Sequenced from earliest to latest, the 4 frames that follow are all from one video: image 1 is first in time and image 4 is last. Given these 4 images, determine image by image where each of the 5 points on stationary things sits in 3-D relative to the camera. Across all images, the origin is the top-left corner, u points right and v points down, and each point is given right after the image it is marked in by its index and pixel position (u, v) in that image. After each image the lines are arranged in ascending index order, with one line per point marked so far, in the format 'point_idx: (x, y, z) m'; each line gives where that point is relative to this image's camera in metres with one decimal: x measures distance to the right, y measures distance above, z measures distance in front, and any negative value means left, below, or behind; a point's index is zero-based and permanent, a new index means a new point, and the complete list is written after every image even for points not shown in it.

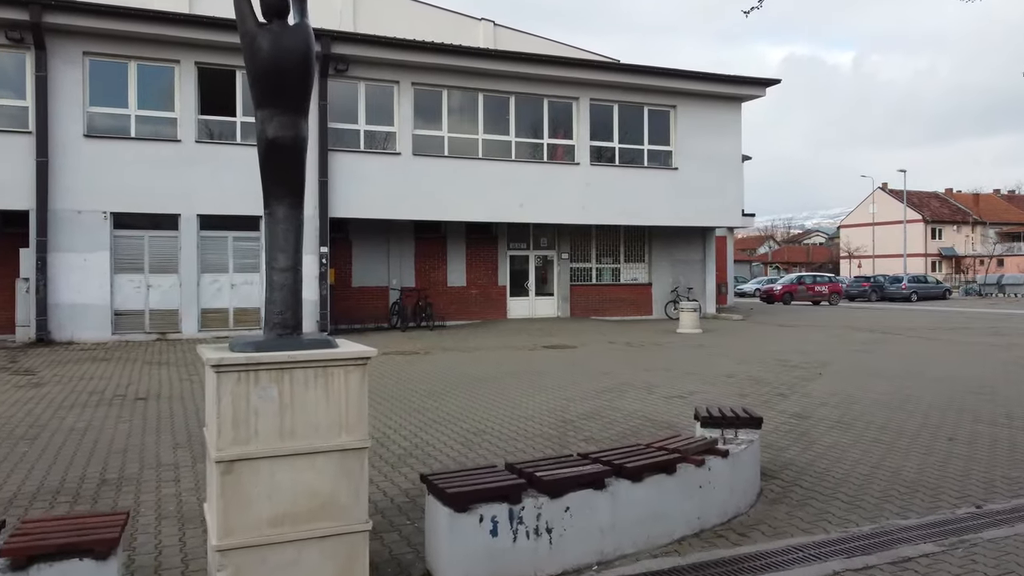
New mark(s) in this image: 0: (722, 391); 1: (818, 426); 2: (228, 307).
0: (+2.8, -1.4, +9.8) m
1: (+3.2, -1.4, +7.6) m
2: (-6.9, -0.5, +17.9) m
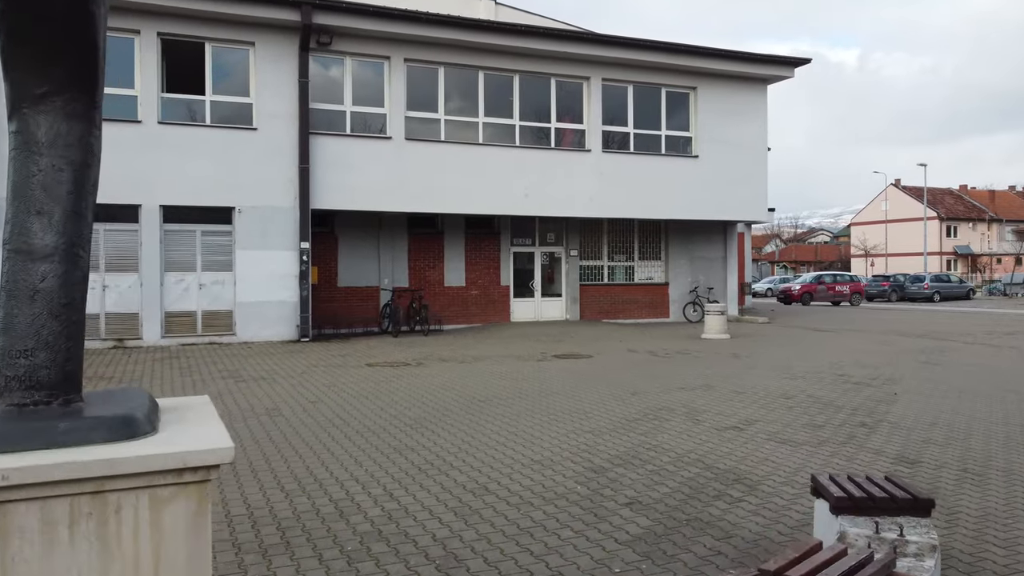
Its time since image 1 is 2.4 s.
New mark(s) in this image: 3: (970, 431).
0: (+2.9, -1.4, +7.7) m
1: (+3.2, -1.5, +5.6) m
2: (-6.8, -0.5, +15.9) m
3: (+4.5, -1.4, +7.3) m
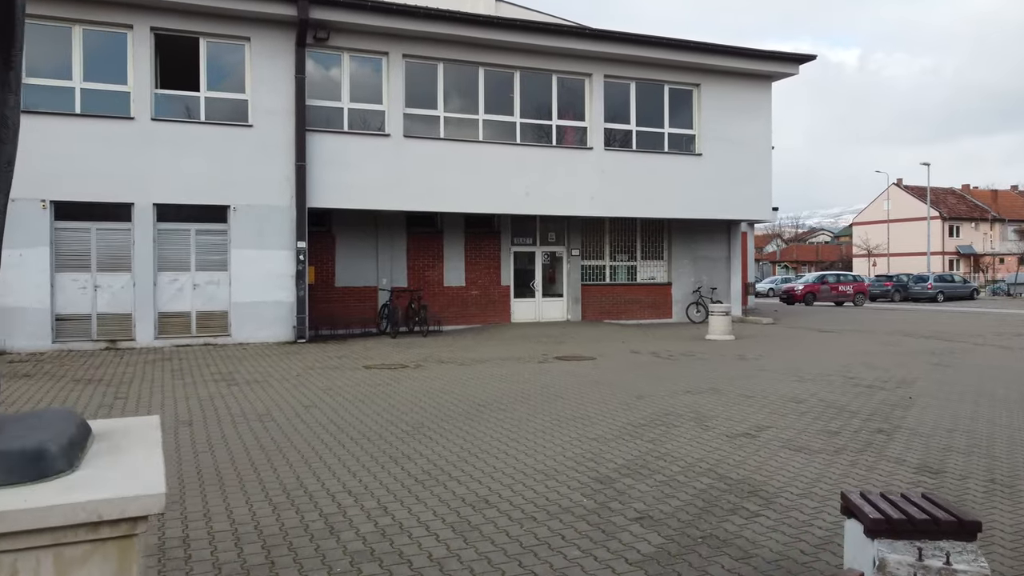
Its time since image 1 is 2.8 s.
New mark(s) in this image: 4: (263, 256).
0: (+2.9, -1.4, +7.4) m
1: (+3.3, -1.5, +5.3) m
2: (-6.8, -0.5, +15.5) m
3: (+4.5, -1.4, +7.0) m
4: (-5.4, +0.7, +16.0) m
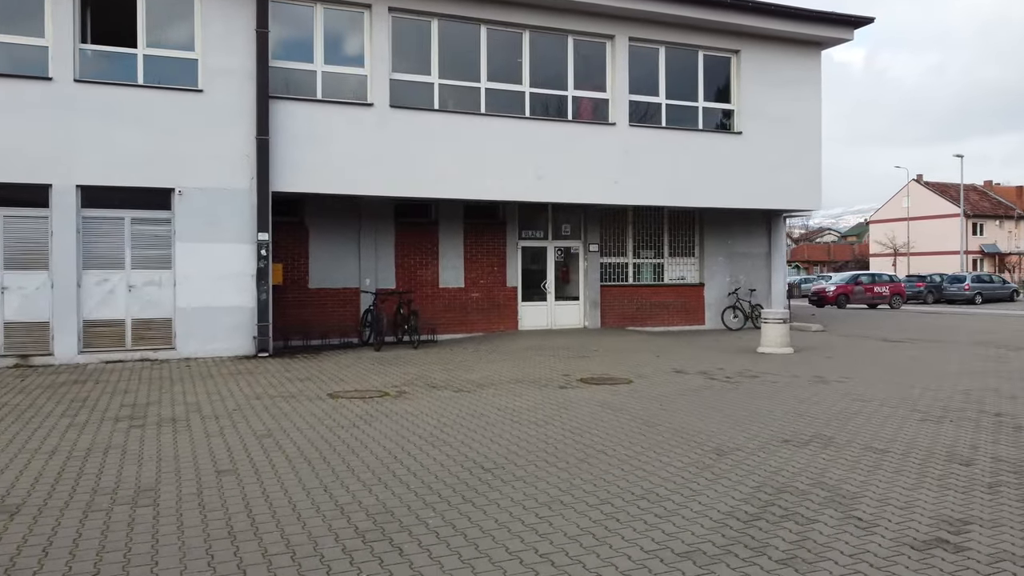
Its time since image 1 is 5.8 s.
0: (+3.0, -1.4, +4.4) m
1: (+3.4, -1.5, +2.3) m
2: (-6.6, -0.5, +12.6) m
3: (+4.7, -1.4, +4.0) m
4: (-5.2, +0.7, +13.0) m
